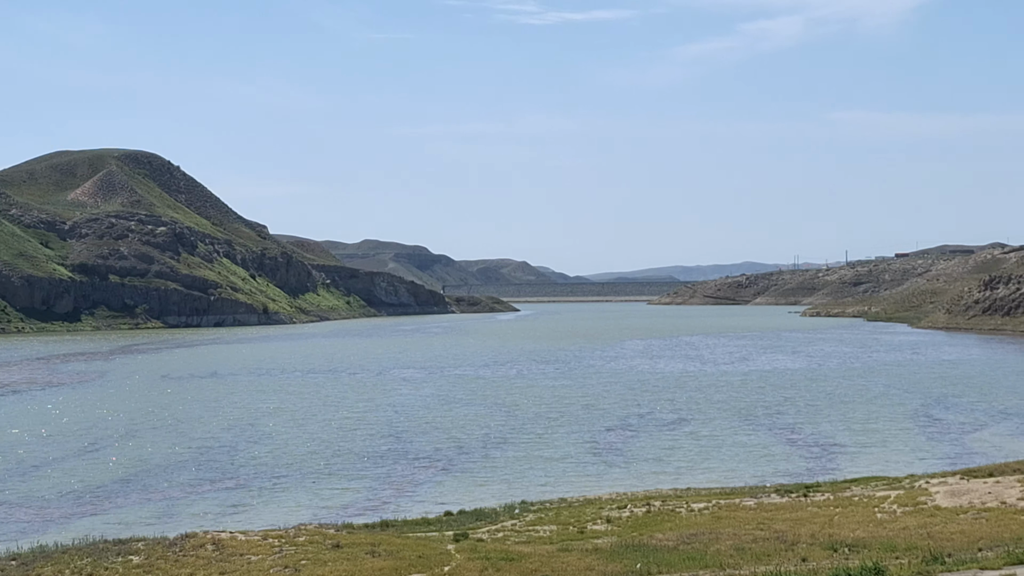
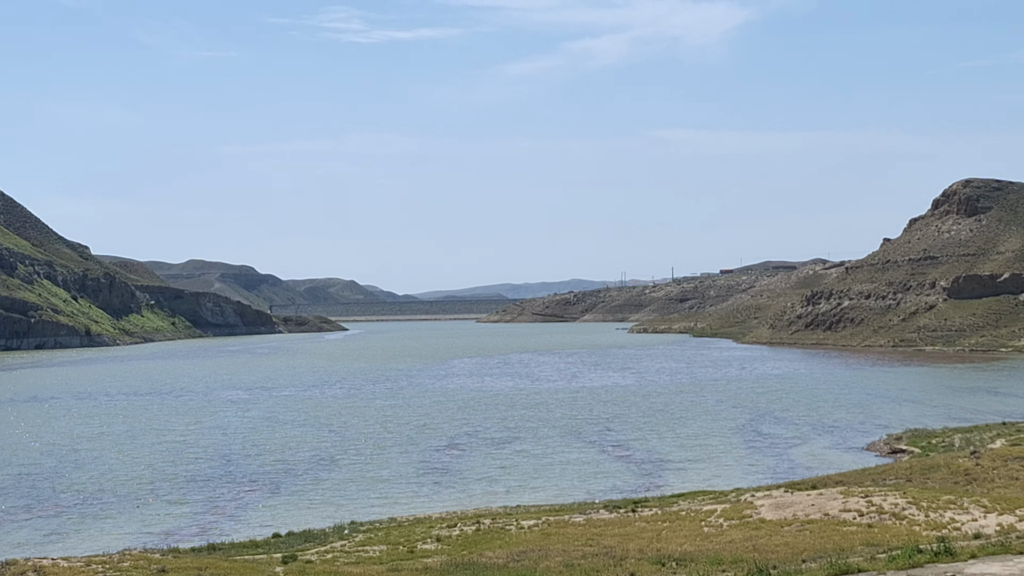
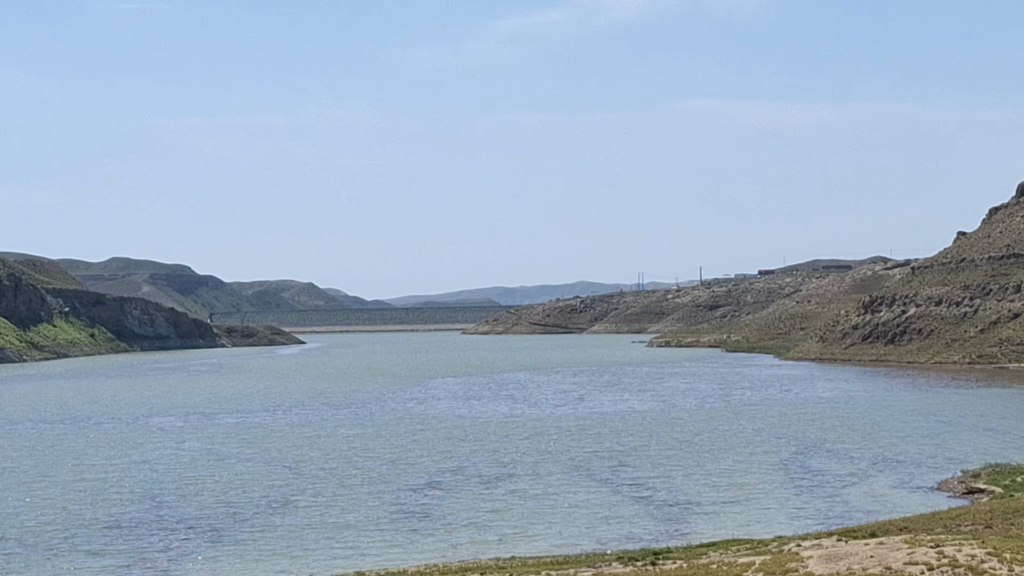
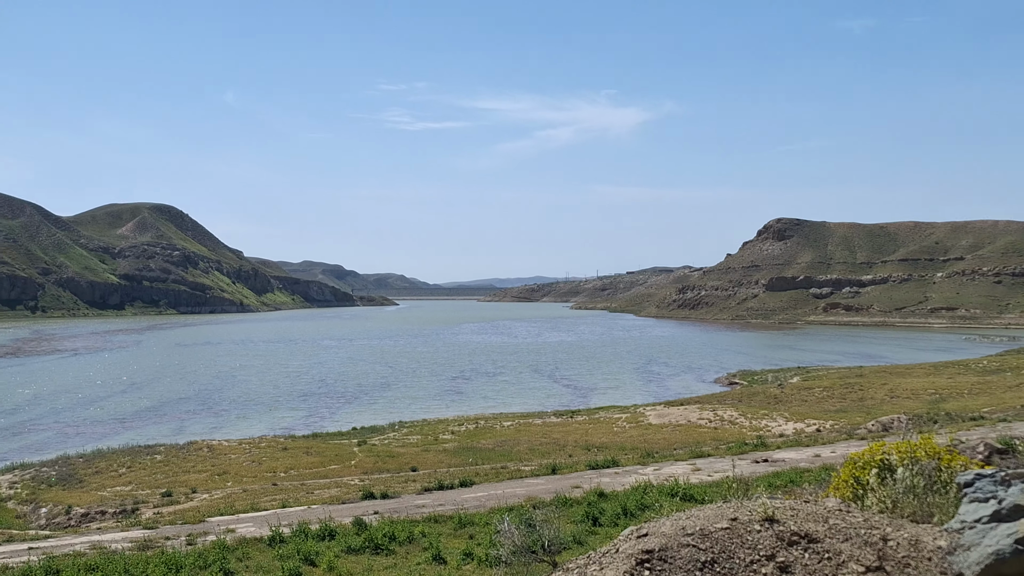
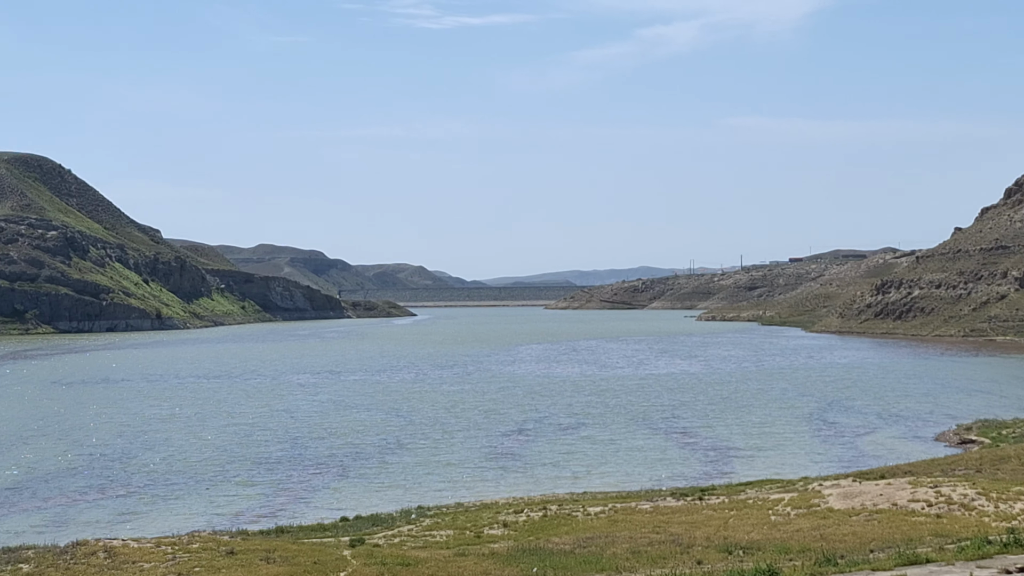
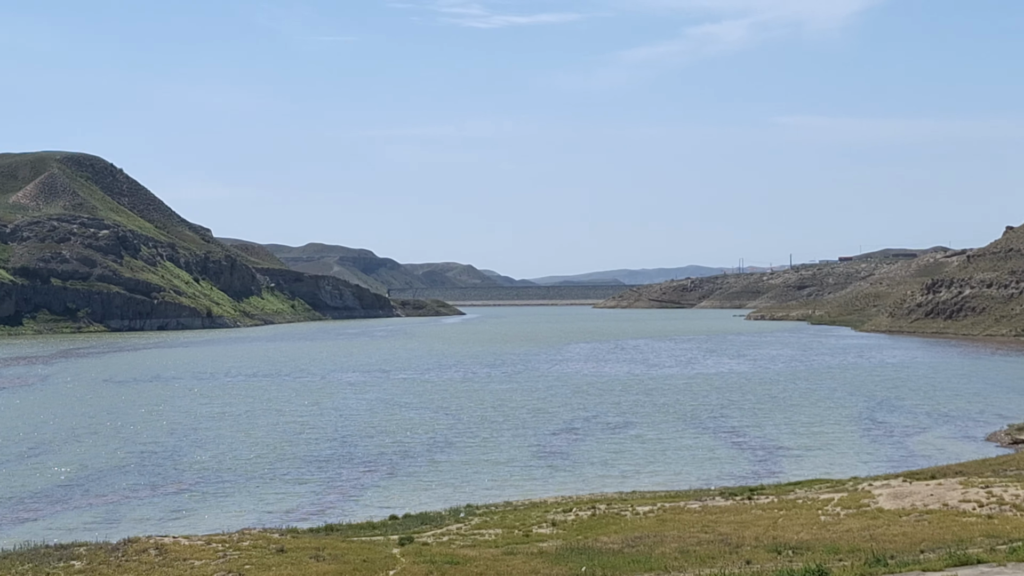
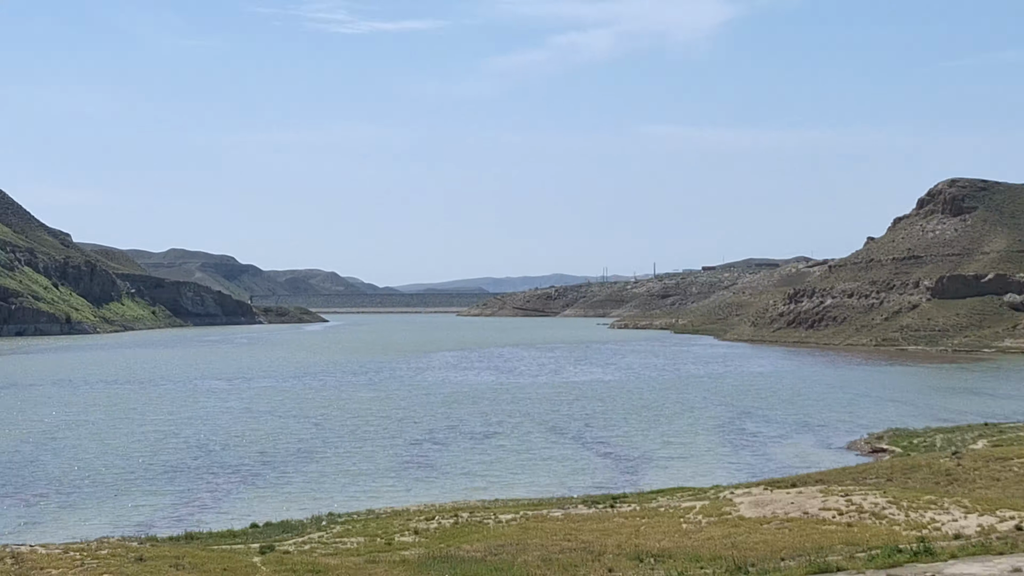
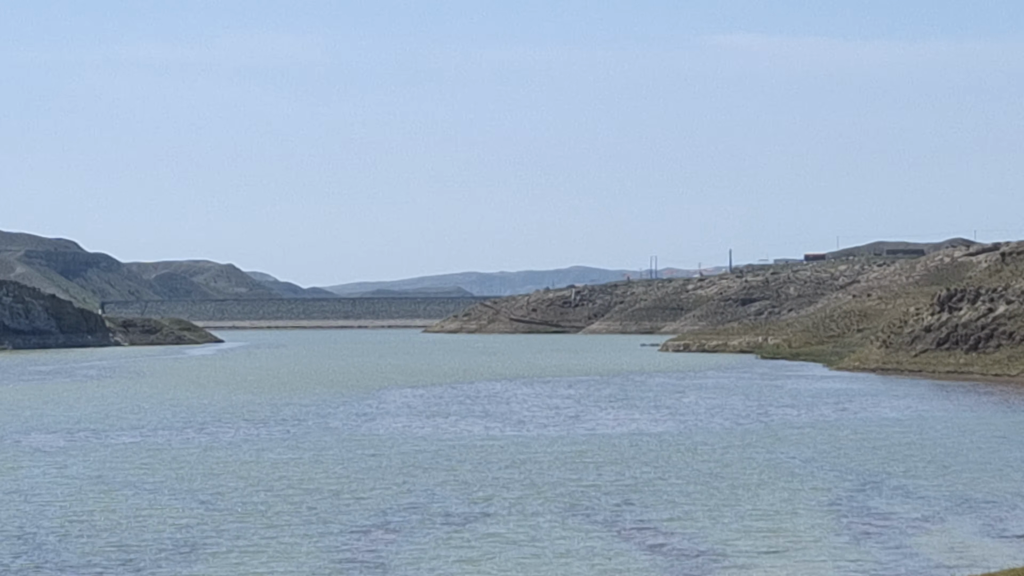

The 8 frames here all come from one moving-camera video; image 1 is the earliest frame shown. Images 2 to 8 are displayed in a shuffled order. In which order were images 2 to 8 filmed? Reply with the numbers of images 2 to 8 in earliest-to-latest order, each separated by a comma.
6, 5, 2, 3, 8, 7, 4
